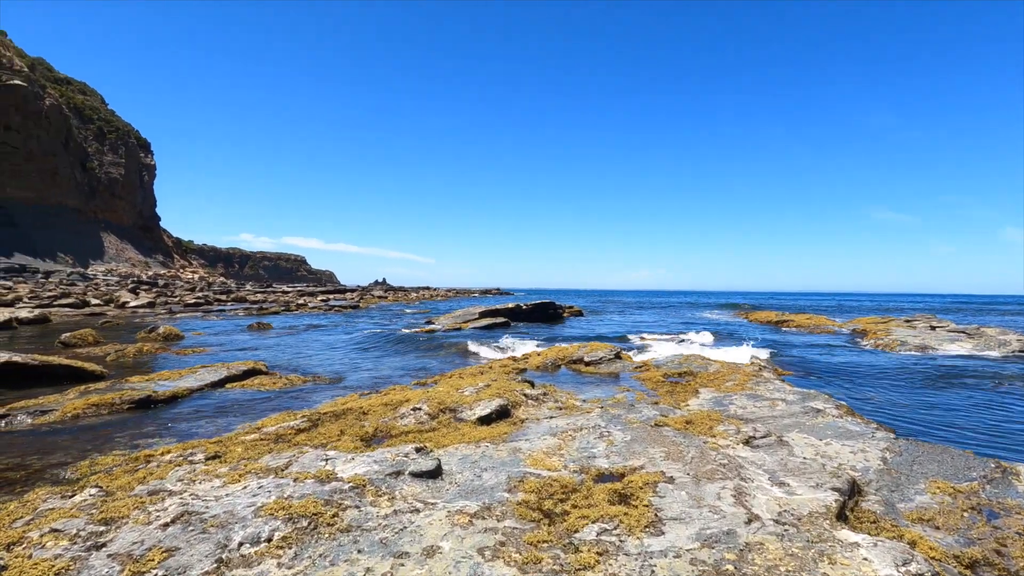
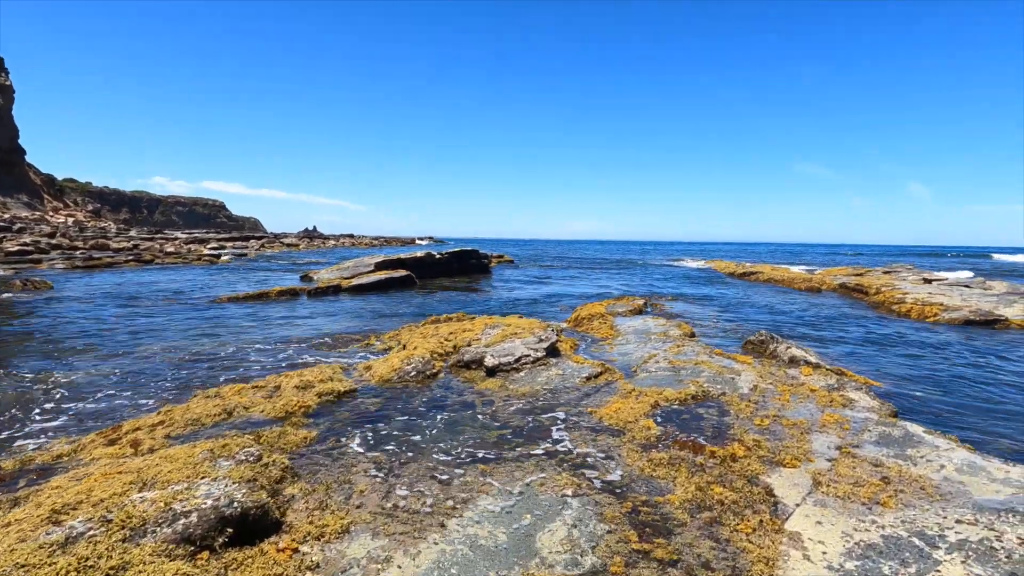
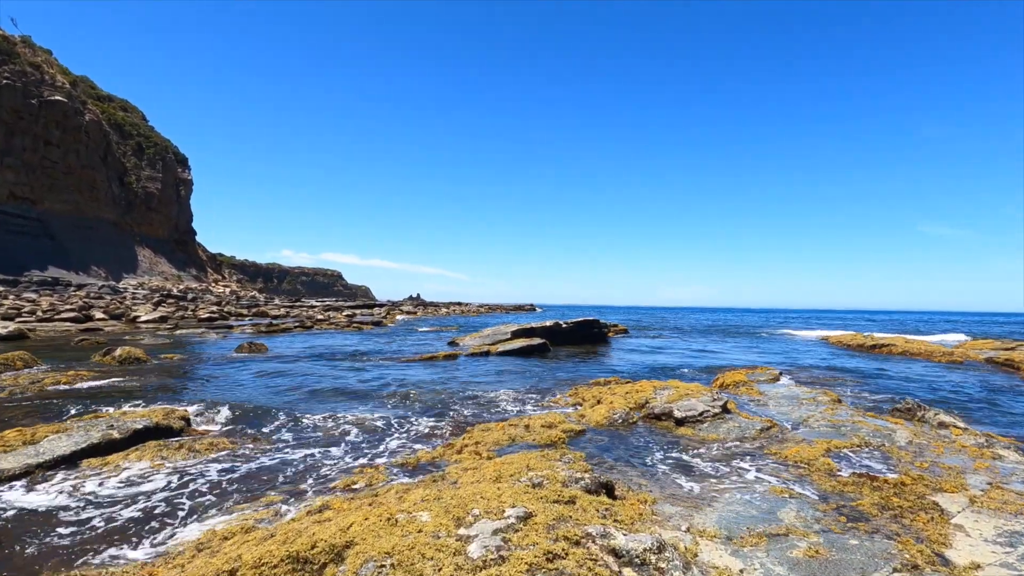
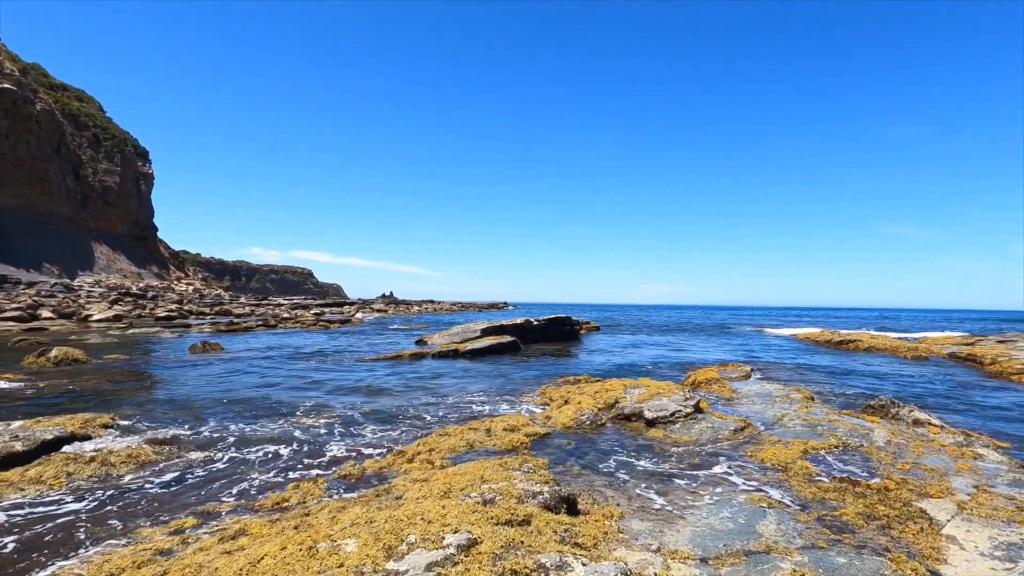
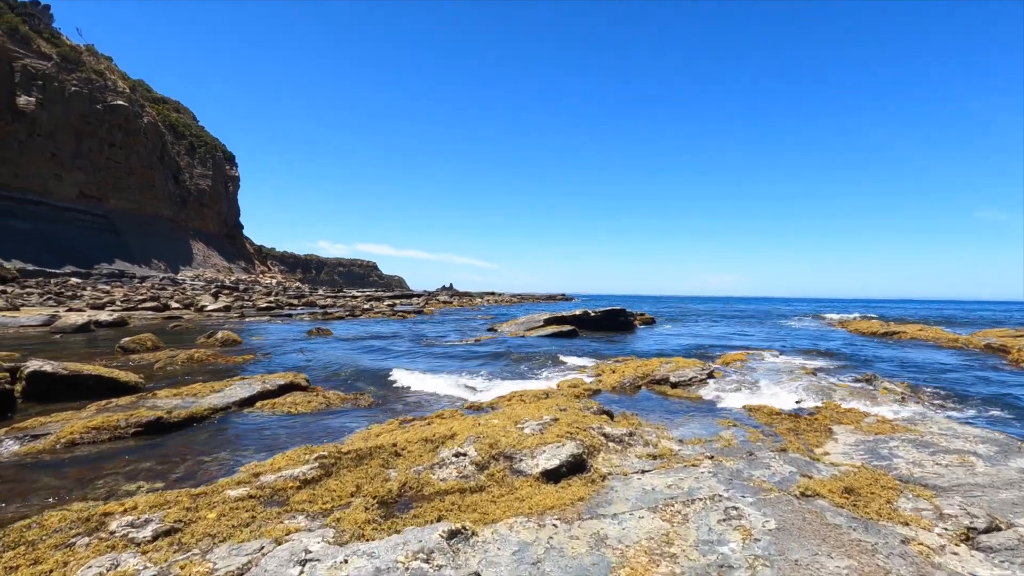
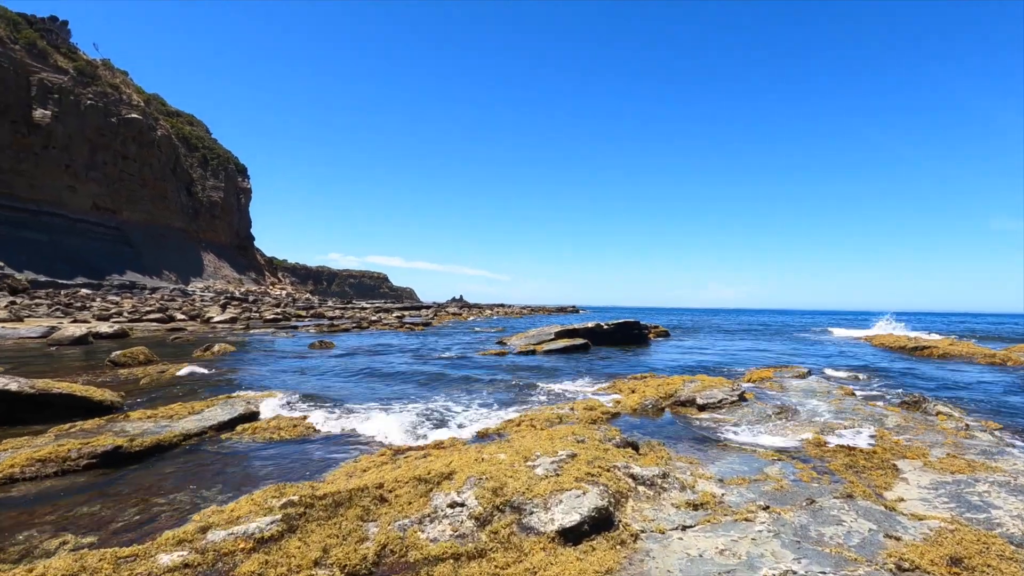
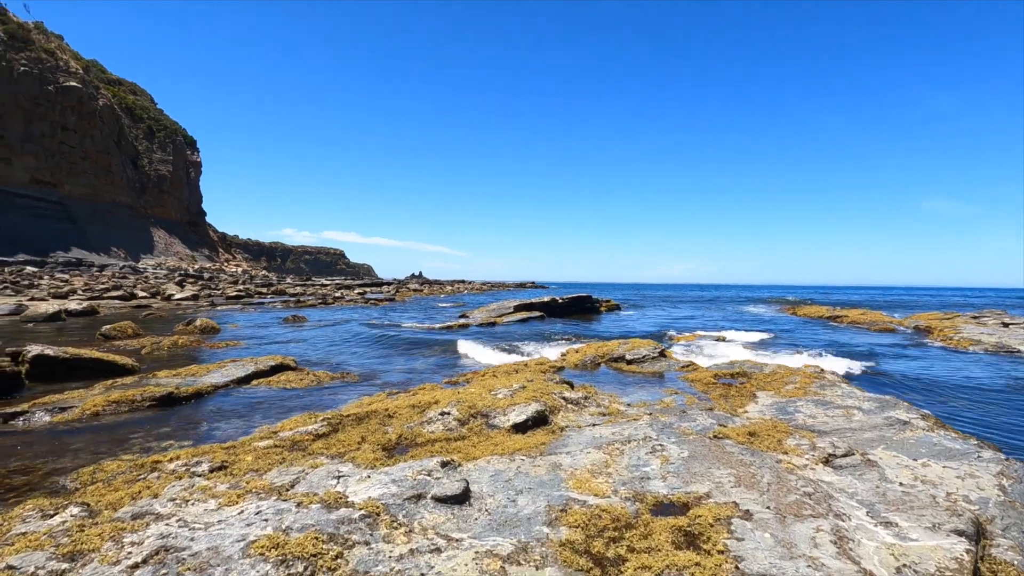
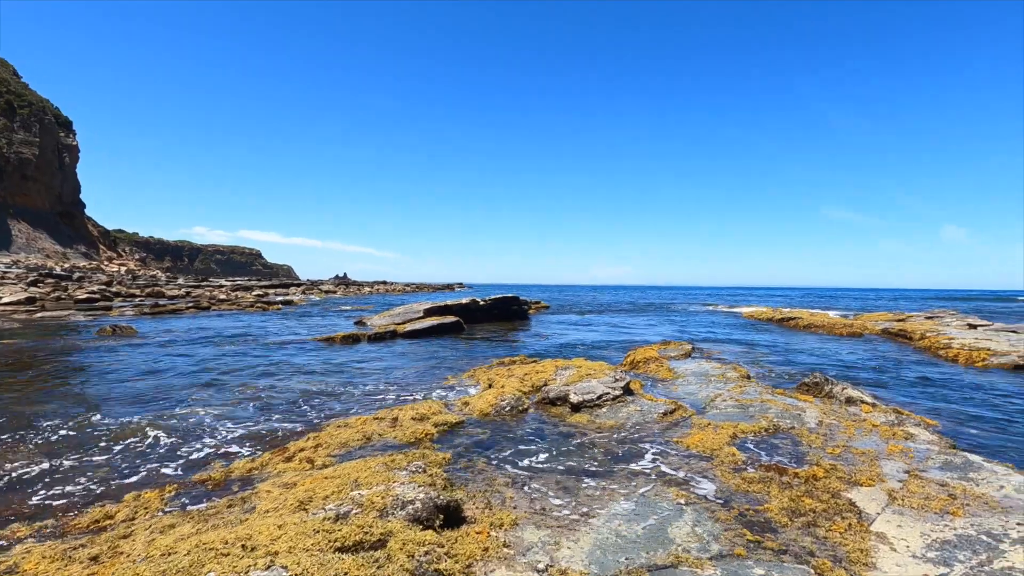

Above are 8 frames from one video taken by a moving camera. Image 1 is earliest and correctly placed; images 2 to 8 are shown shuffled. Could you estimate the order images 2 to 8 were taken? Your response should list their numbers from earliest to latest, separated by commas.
7, 5, 6, 3, 4, 8, 2
